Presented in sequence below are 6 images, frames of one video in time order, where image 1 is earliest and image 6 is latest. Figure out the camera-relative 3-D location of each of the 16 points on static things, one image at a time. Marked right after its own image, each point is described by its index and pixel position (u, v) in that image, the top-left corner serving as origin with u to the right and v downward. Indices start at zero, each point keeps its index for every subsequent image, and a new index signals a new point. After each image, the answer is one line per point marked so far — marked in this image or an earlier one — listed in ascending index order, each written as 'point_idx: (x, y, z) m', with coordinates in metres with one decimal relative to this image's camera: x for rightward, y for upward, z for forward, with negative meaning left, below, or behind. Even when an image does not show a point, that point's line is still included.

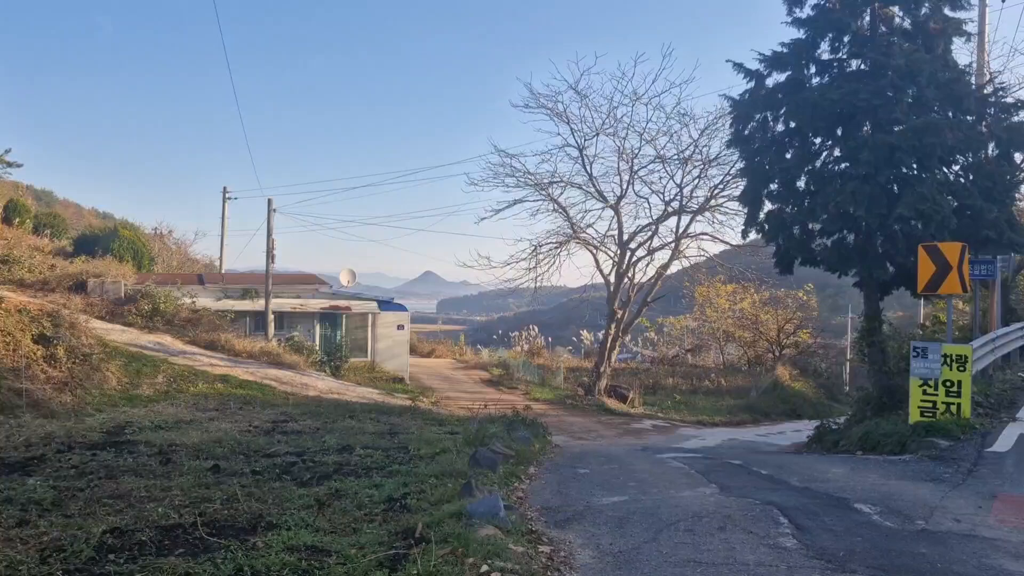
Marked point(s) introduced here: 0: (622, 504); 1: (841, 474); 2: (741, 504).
0: (+1.0, -2.0, +7.9) m
1: (+3.4, -1.9, +8.8) m
2: (+2.0, -1.9, +7.3) m
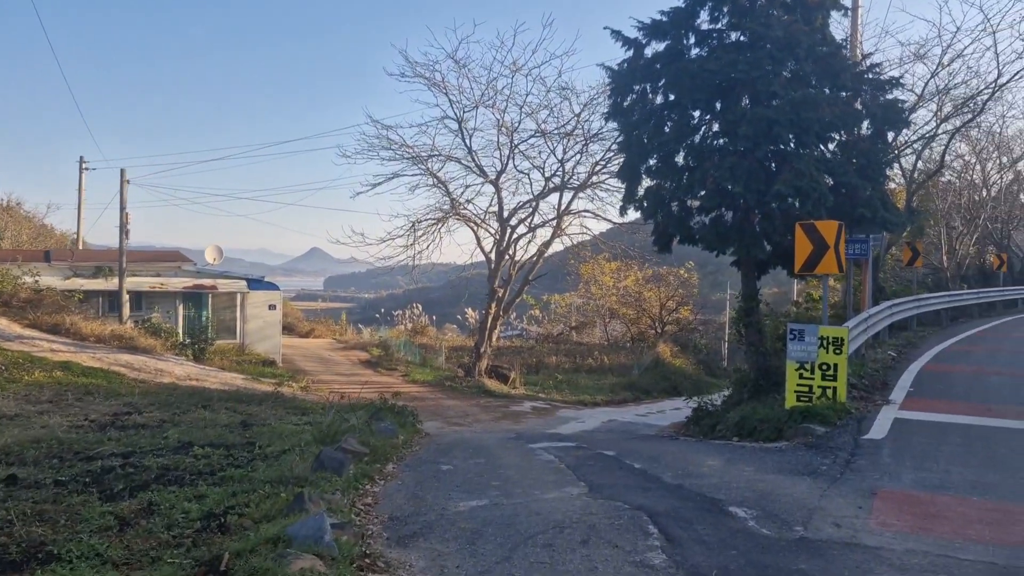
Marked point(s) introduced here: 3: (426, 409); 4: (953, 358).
0: (-0.3, -1.8, +7.0) m
1: (+2.0, -1.7, +8.3) m
2: (+0.7, -1.7, +6.5) m
3: (-2.0, -2.8, +19.6) m
4: (+8.4, -1.3, +16.2) m
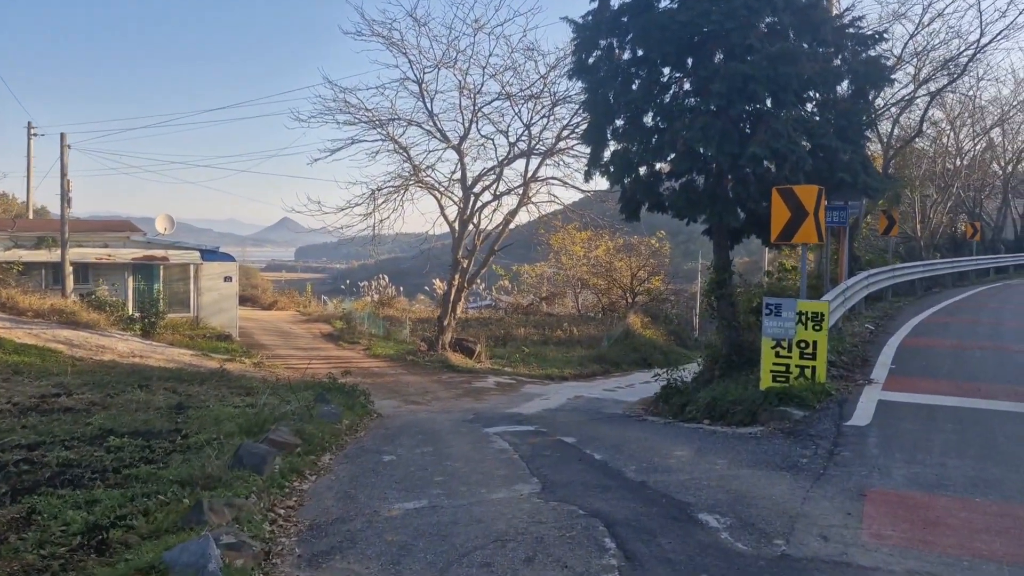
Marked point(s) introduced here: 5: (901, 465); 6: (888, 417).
0: (-0.7, -1.6, +6.1) m
1: (+1.5, -1.5, +7.4) m
2: (+0.3, -1.5, +5.7) m
3: (-2.8, -2.2, +18.6) m
4: (+7.7, -0.8, +15.5) m
5: (+2.9, -1.3, +6.5) m
6: (+3.6, -1.2, +8.1) m
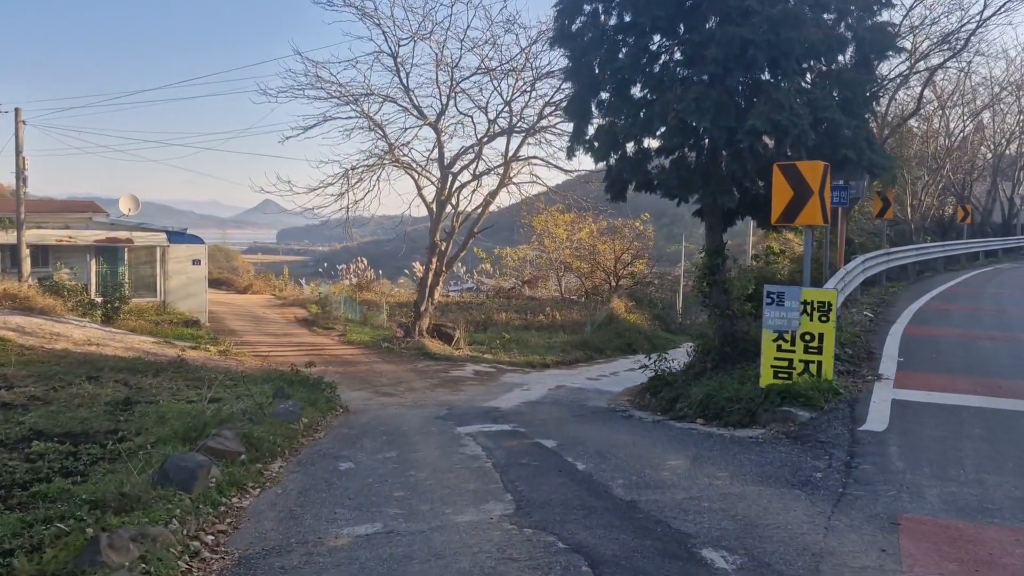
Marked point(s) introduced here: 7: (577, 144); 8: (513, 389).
0: (-0.9, -1.6, +5.2) m
1: (+1.3, -1.4, +6.5) m
2: (+0.1, -1.5, +4.7) m
3: (-3.3, -1.8, +17.6) m
4: (+7.3, -0.5, +14.7) m
5: (+2.7, -1.3, +5.6) m
6: (+3.3, -1.1, +7.2) m
7: (+1.0, +2.2, +12.9) m
8: (0.0, -2.0, +17.1) m
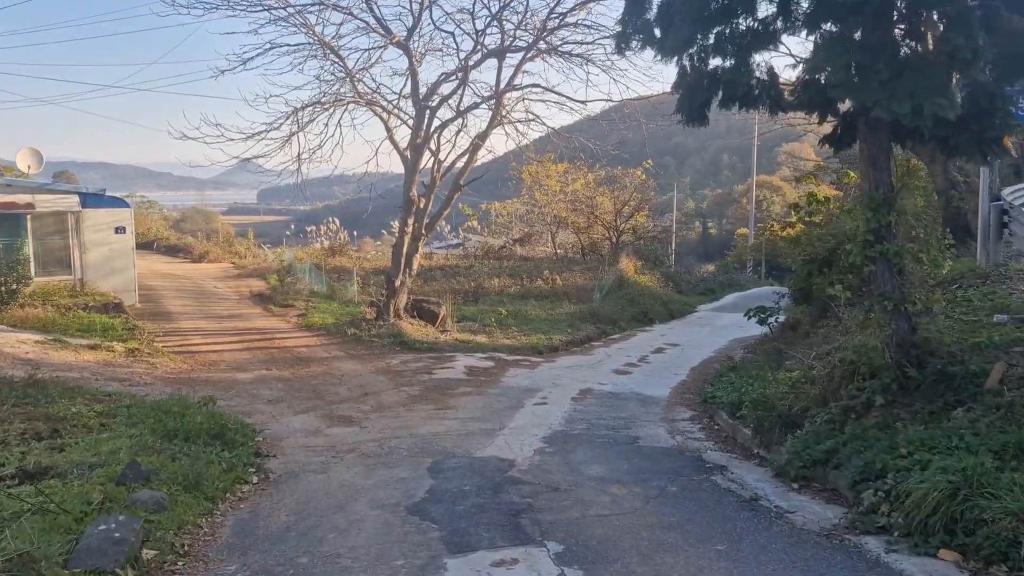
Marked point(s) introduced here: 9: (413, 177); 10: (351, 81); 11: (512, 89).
0: (-0.6, -1.8, +0.3) m
1: (+1.6, -1.5, +1.6) m
2: (+0.5, -1.7, -0.2) m
3: (-3.1, -1.5, +12.7) m
4: (+7.4, -0.1, +9.9) m
5: (+3.1, -1.4, +0.7) m
6: (+3.6, -1.2, +2.4) m
7: (+1.1, +2.4, +7.8) m
8: (+0.1, -1.6, +12.2) m
9: (-2.2, +2.5, +18.7) m
10: (-3.6, +4.6, +18.8) m
11: (0.0, +4.3, +18.4) m
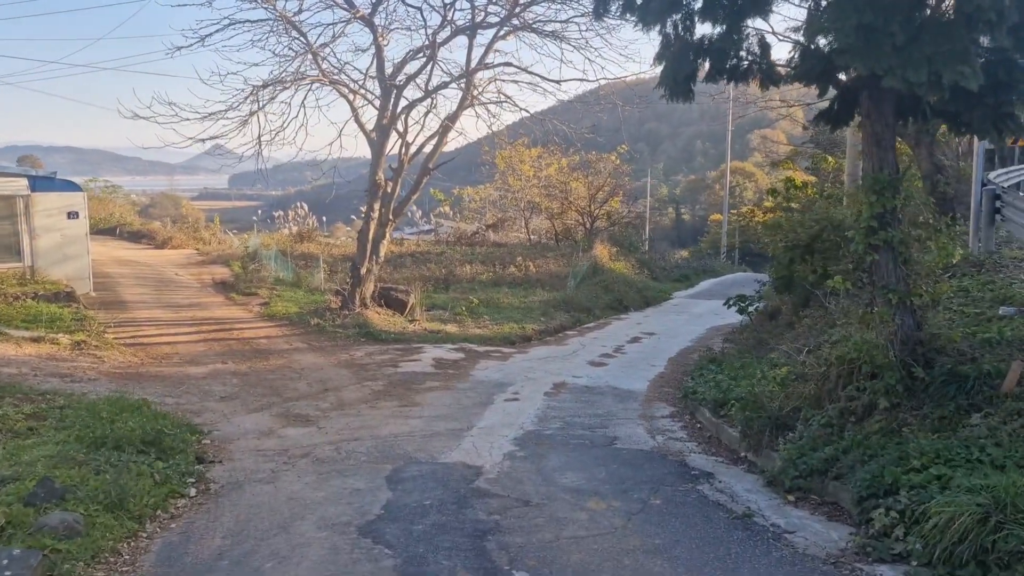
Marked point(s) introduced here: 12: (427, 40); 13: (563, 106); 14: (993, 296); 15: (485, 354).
0: (-0.6, -1.9, -0.4) m
1: (+1.5, -1.6, +1.0) m
2: (+0.4, -1.8, -0.8) m
3: (-3.6, -1.4, +11.9) m
4: (+7.1, +0.1, +9.4) m
5: (+3.0, -1.4, +0.1) m
6: (+3.5, -1.2, +1.8) m
7: (+0.8, +2.5, +7.1) m
8: (-0.3, -1.5, +11.5) m
9: (-2.8, +2.7, +17.9) m
10: (-4.2, +4.8, +17.9) m
11: (-0.6, +4.6, +17.6) m
12: (-1.6, +4.7, +16.3) m
13: (+1.2, +4.0, +18.6) m
14: (+4.7, -0.1, +8.3) m
15: (-0.5, -1.2, +15.5) m
